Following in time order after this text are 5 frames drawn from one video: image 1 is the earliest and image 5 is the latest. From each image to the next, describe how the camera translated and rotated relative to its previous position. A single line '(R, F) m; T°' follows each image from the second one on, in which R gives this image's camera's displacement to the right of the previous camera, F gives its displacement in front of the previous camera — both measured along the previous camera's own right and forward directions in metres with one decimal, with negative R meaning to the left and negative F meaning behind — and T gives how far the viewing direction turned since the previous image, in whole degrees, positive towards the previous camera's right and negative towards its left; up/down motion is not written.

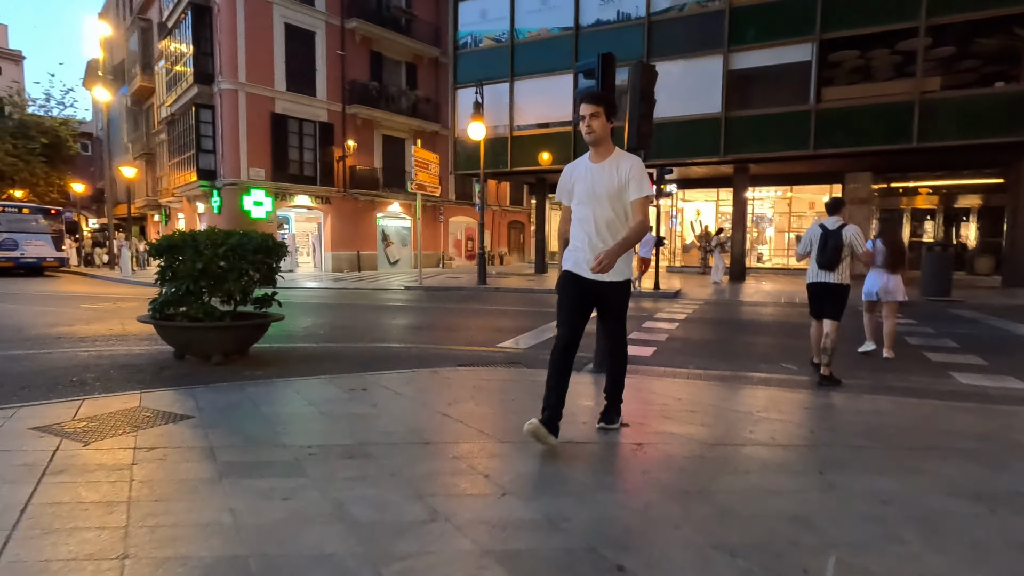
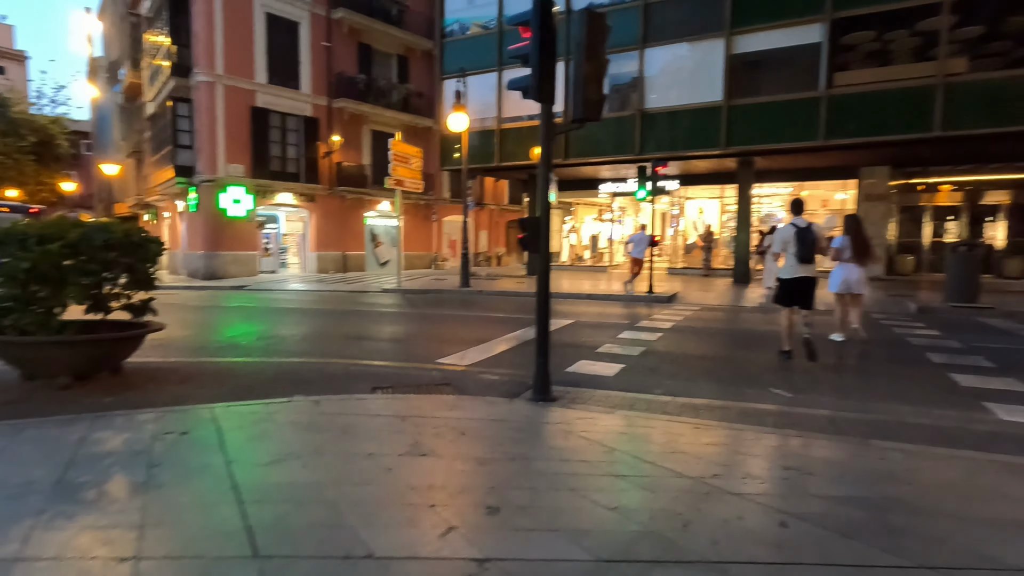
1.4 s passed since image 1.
(+0.9, +1.3) m; -1°
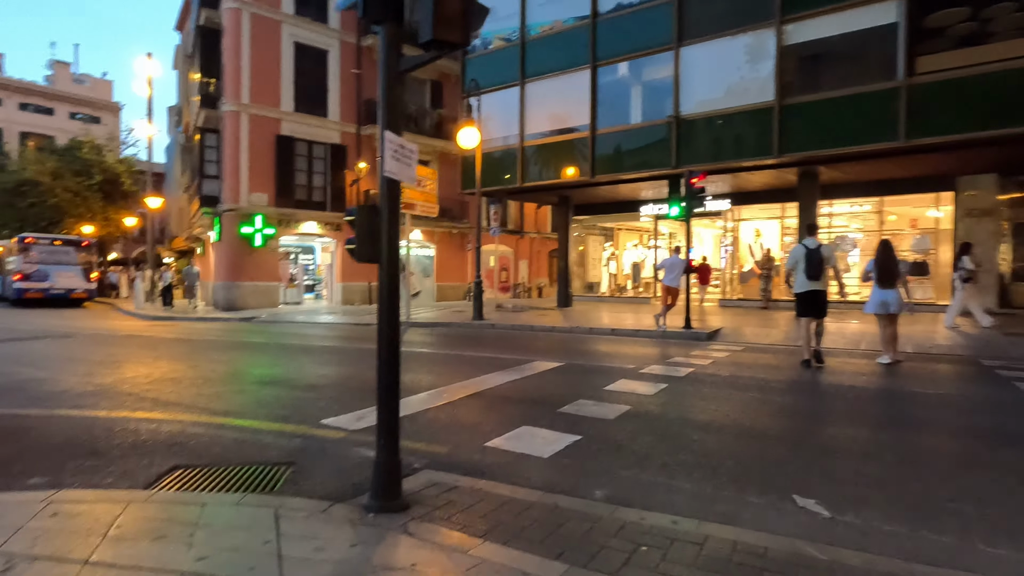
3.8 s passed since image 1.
(+1.5, +2.2) m; -7°
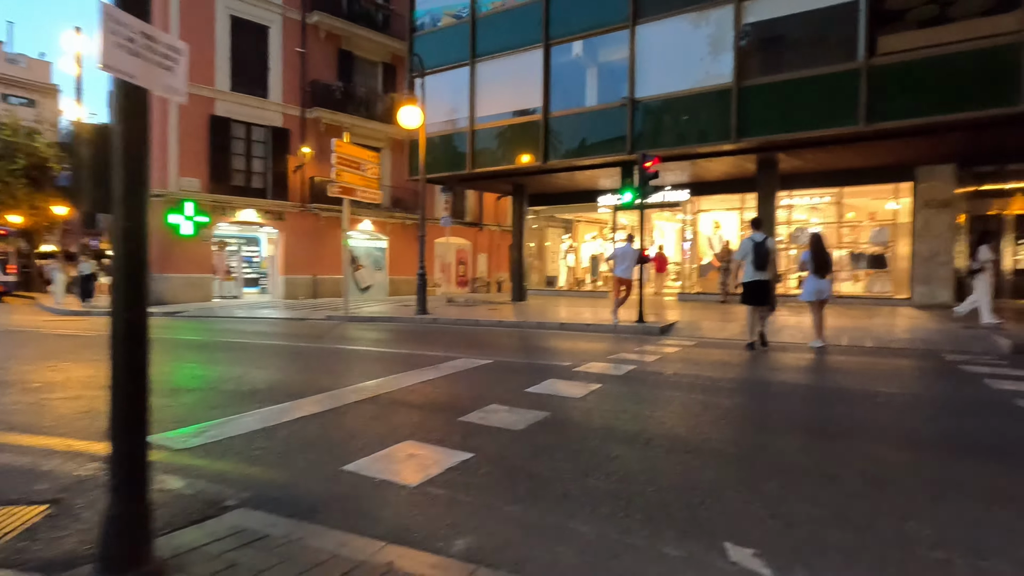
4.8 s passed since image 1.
(+0.7, +1.0) m; +3°
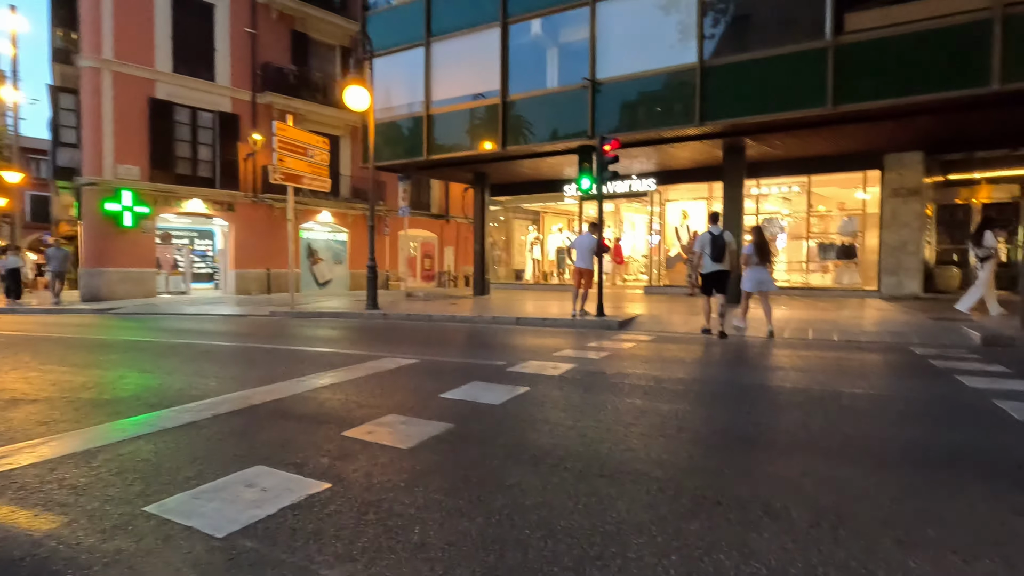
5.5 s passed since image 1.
(+0.6, +0.8) m; +2°
